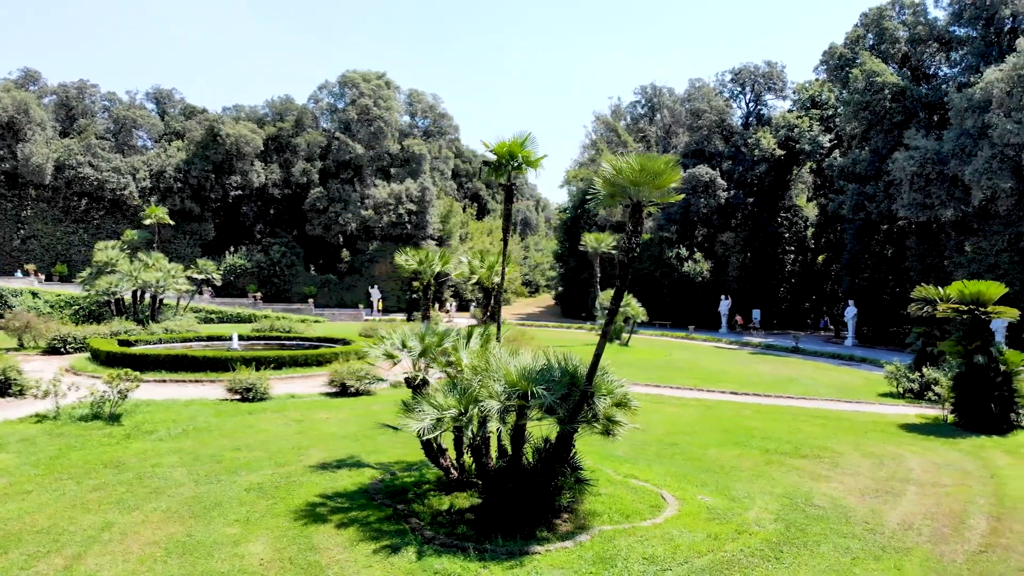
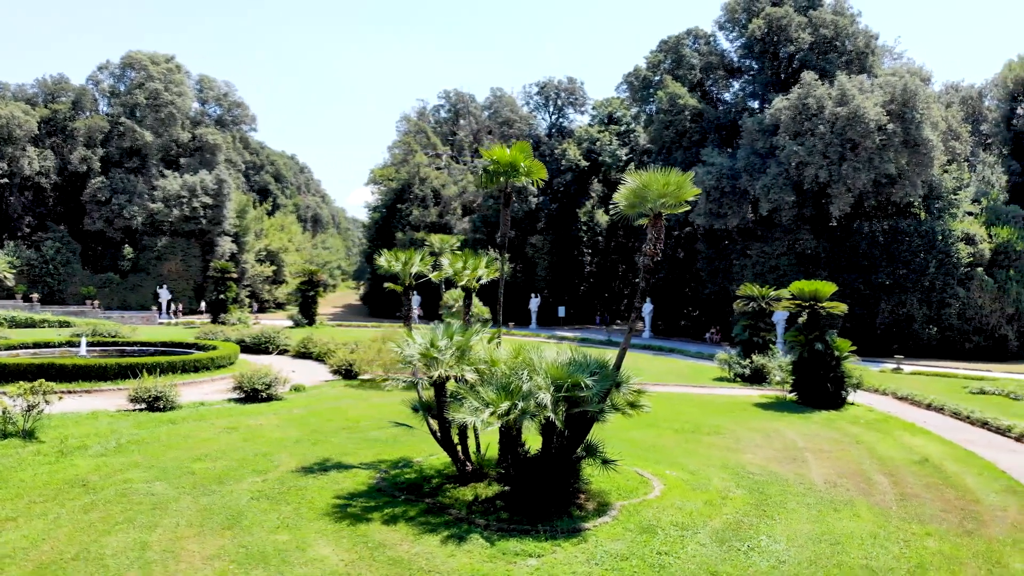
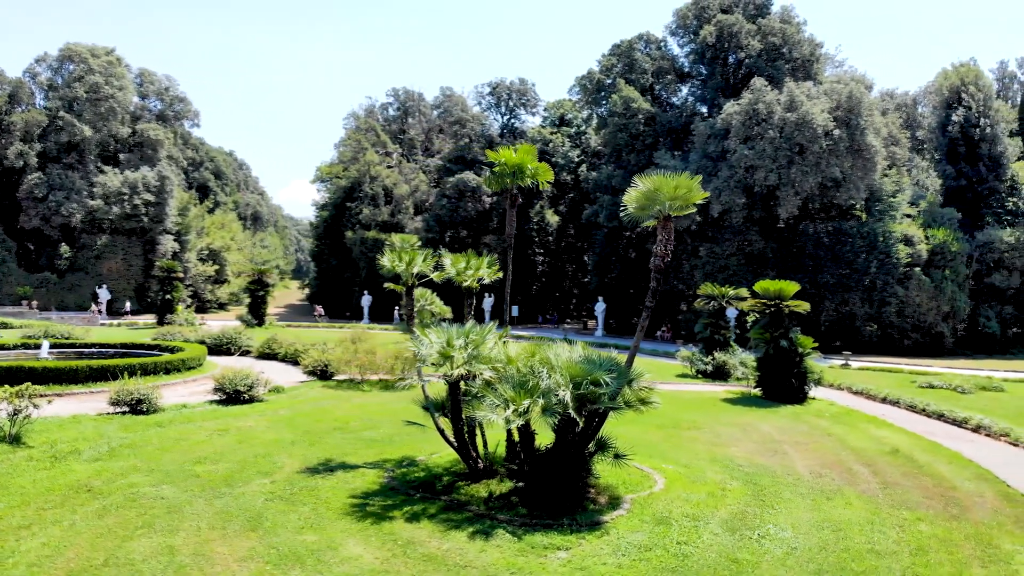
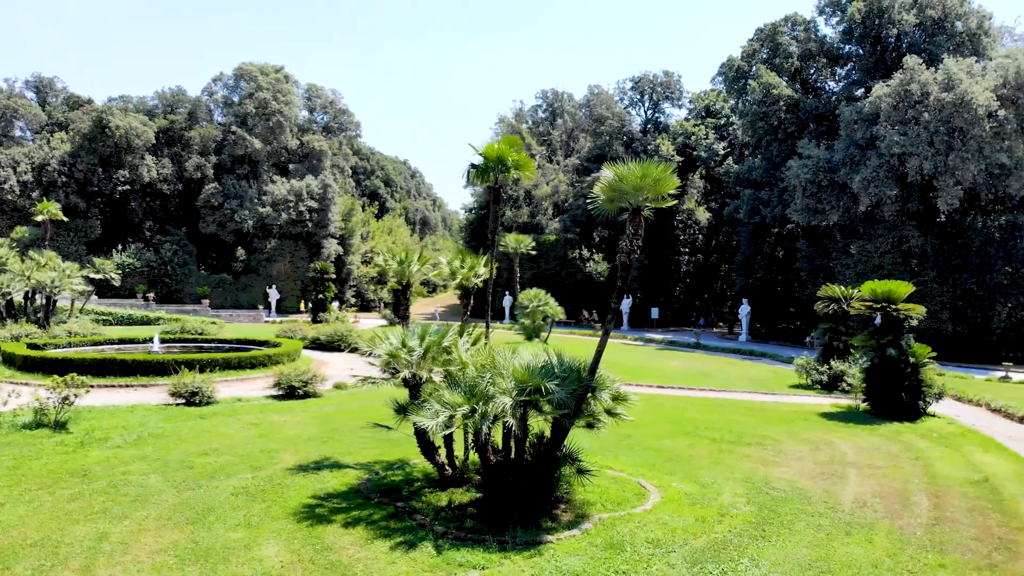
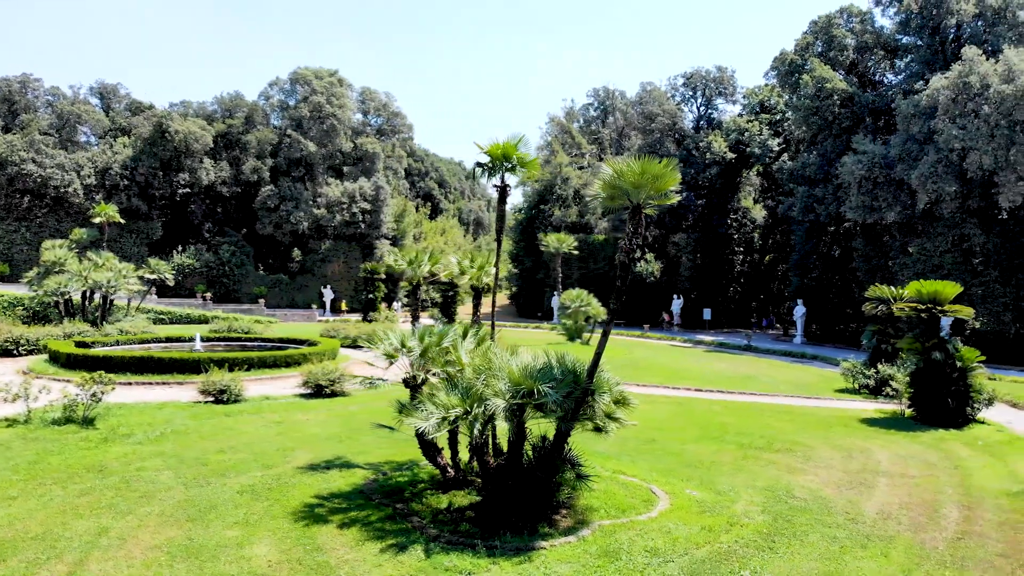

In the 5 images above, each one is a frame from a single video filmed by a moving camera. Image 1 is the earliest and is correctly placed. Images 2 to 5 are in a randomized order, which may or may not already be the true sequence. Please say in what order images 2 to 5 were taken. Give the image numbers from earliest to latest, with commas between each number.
5, 4, 2, 3
